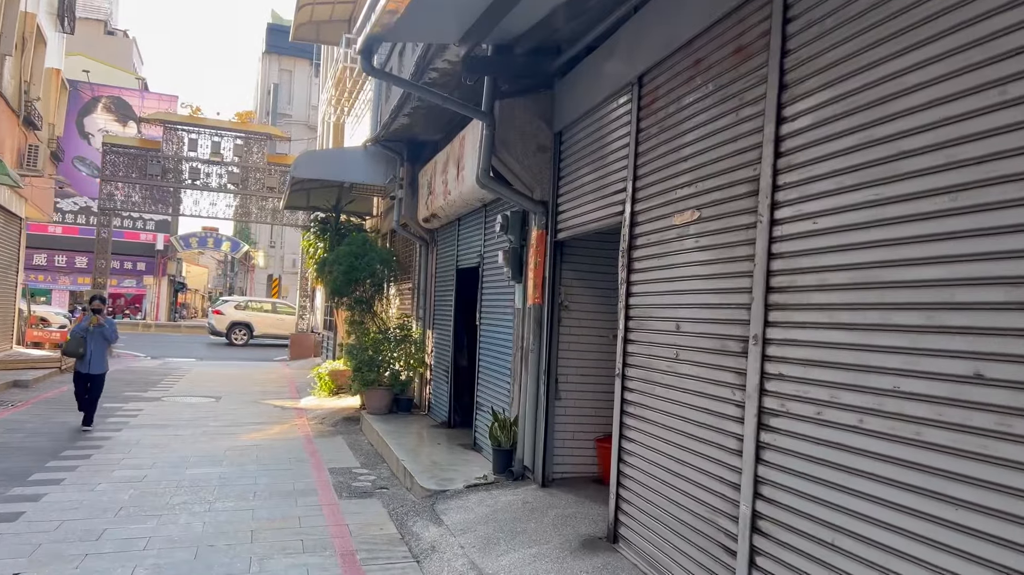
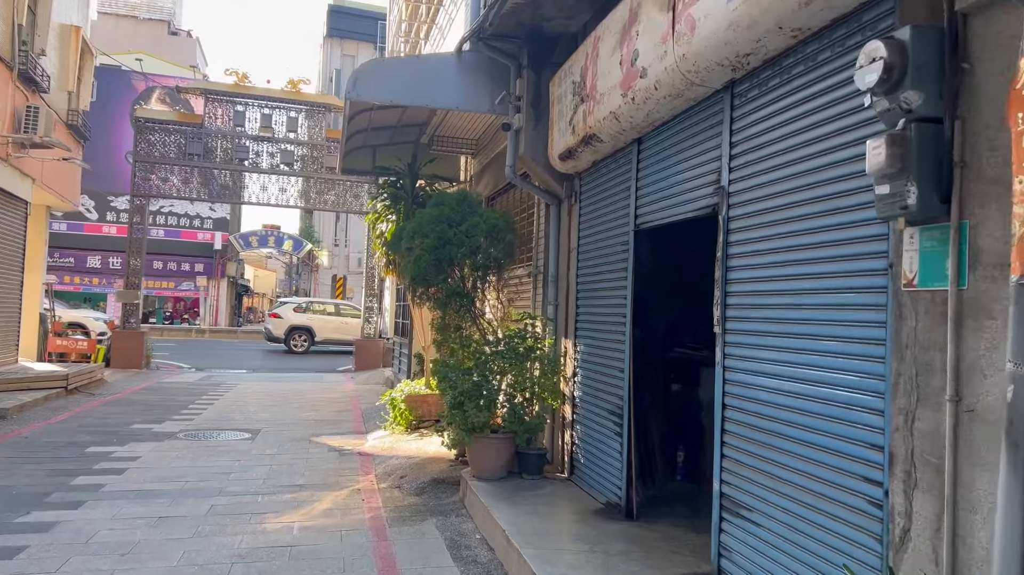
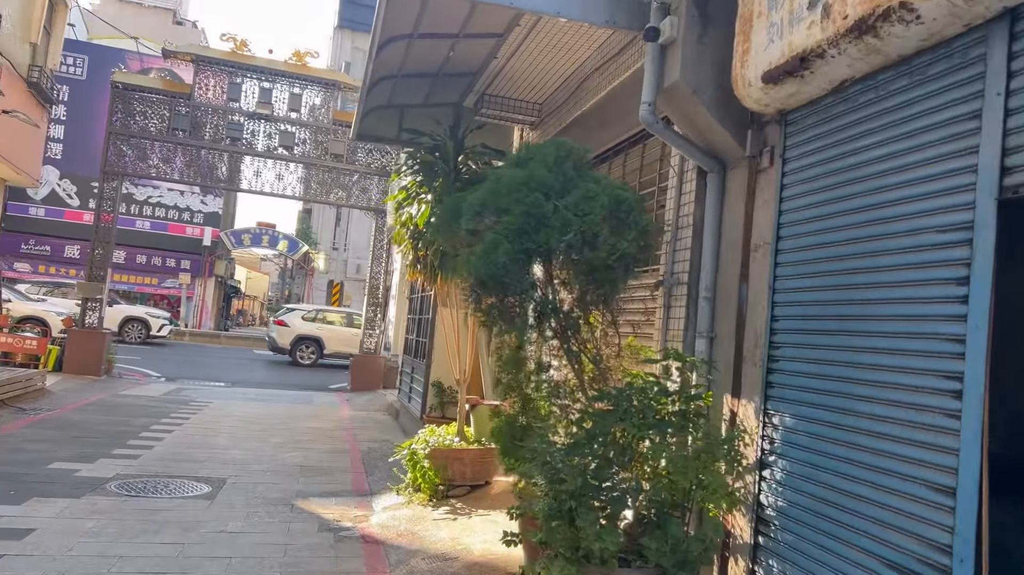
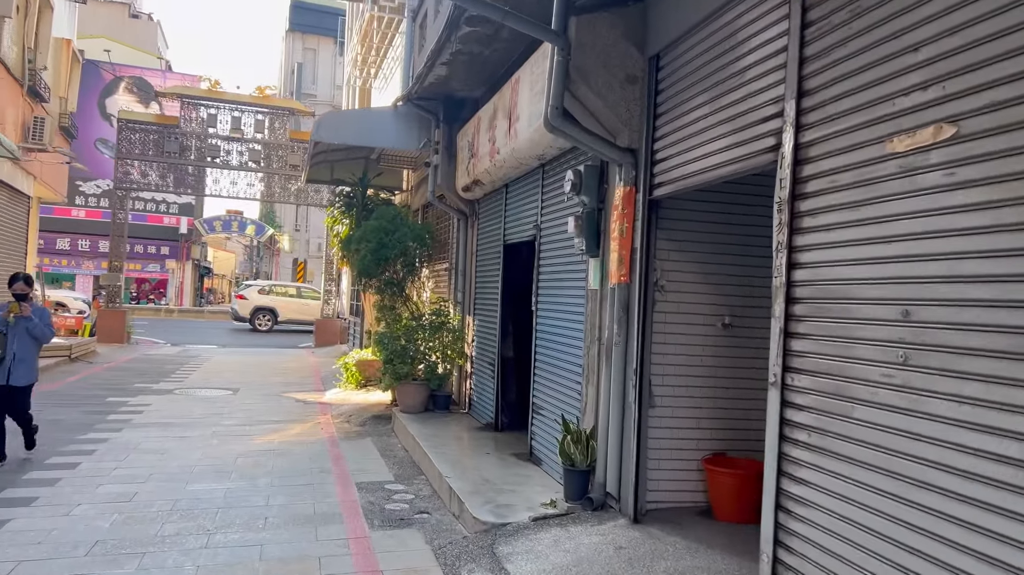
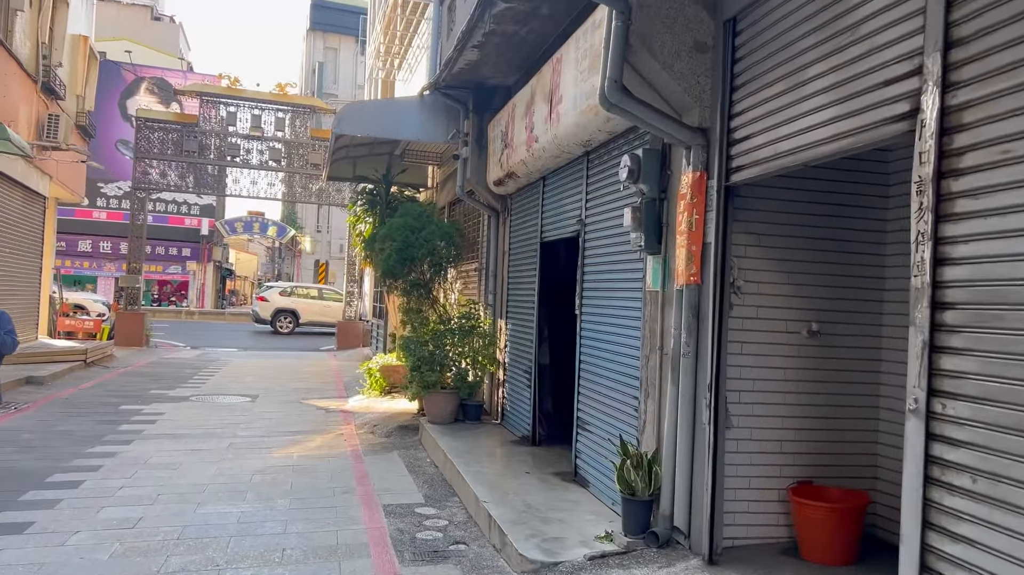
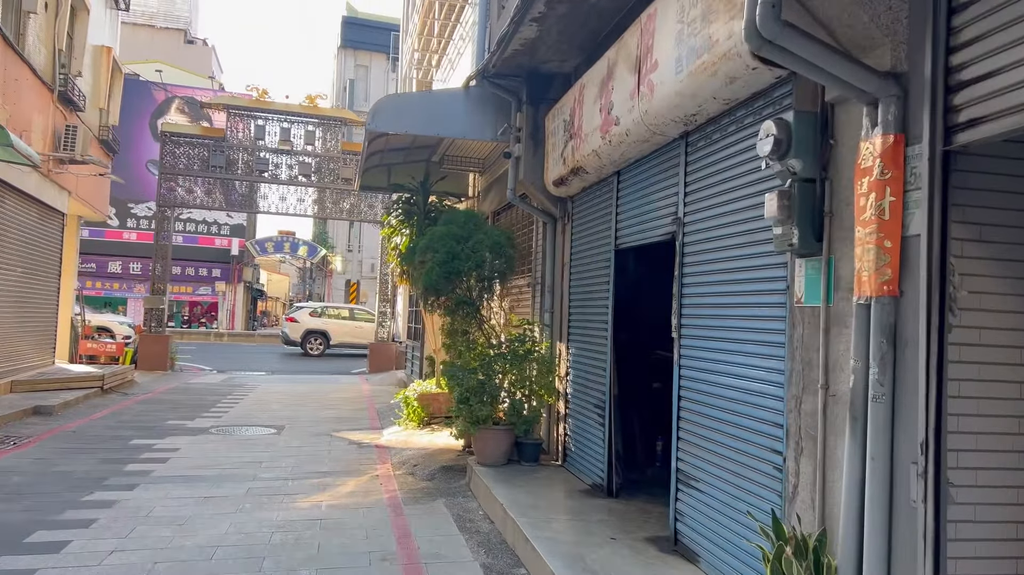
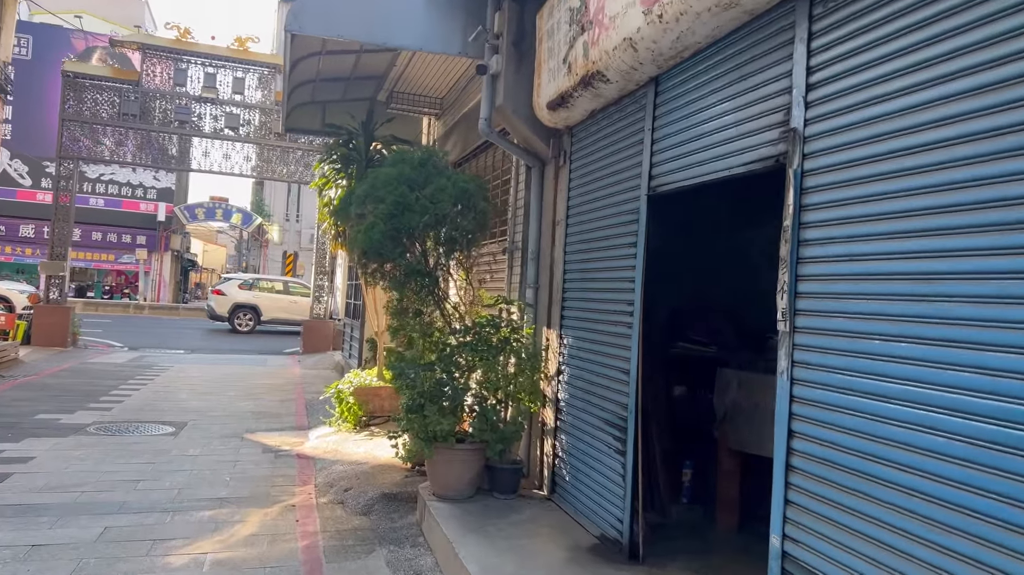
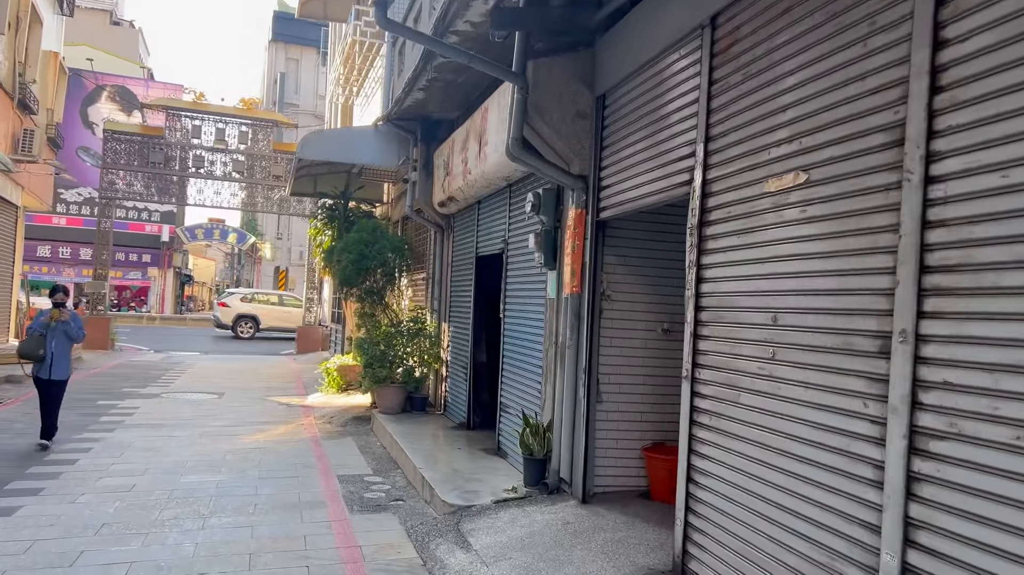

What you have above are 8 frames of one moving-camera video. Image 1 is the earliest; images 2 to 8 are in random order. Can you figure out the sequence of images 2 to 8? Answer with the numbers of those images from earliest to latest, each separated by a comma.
8, 4, 5, 6, 2, 7, 3
